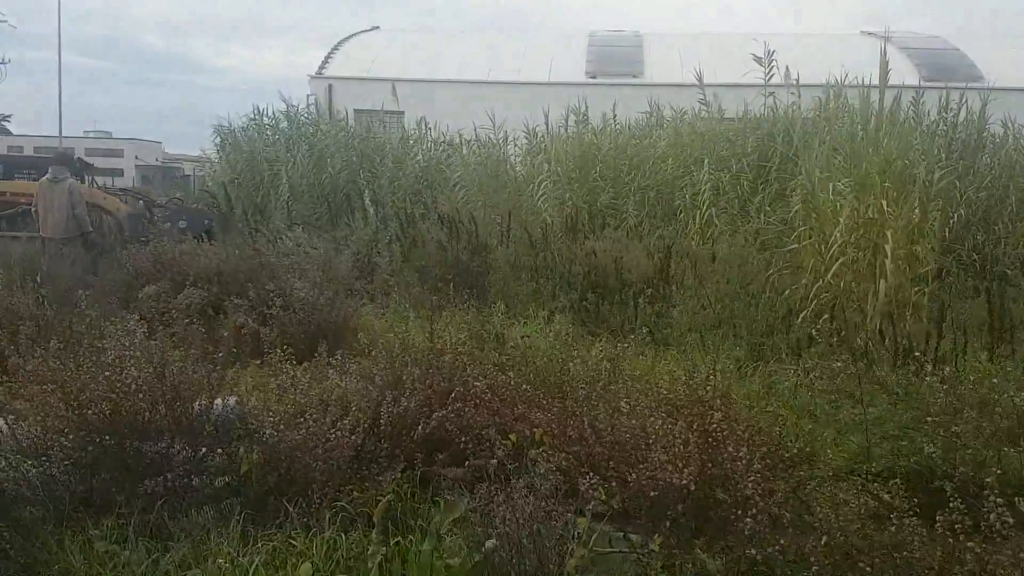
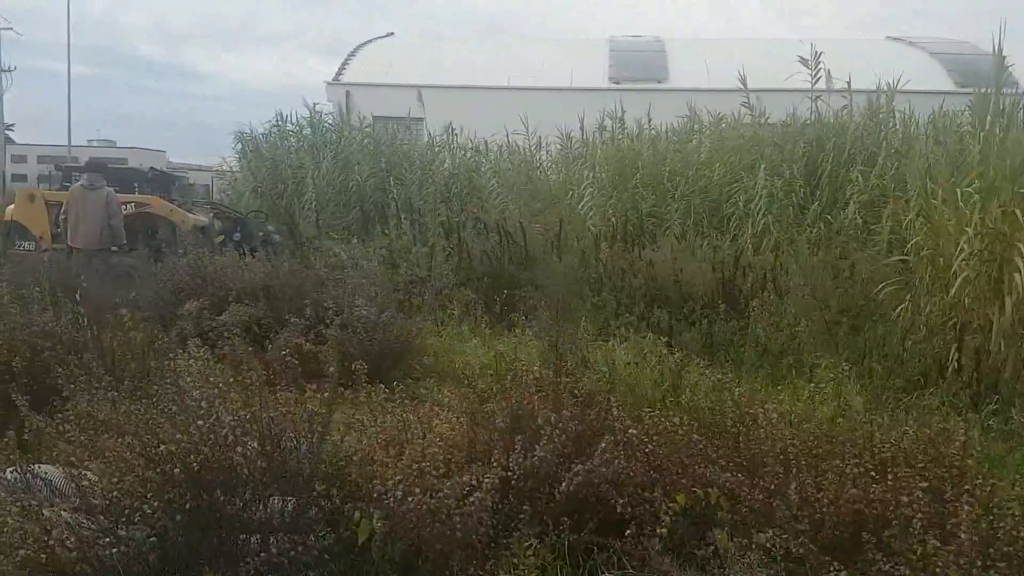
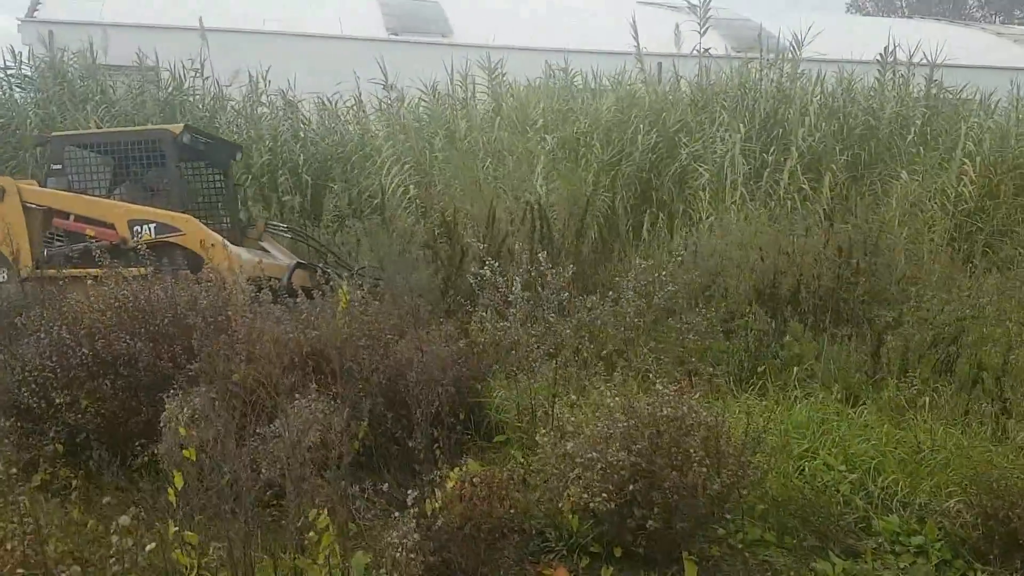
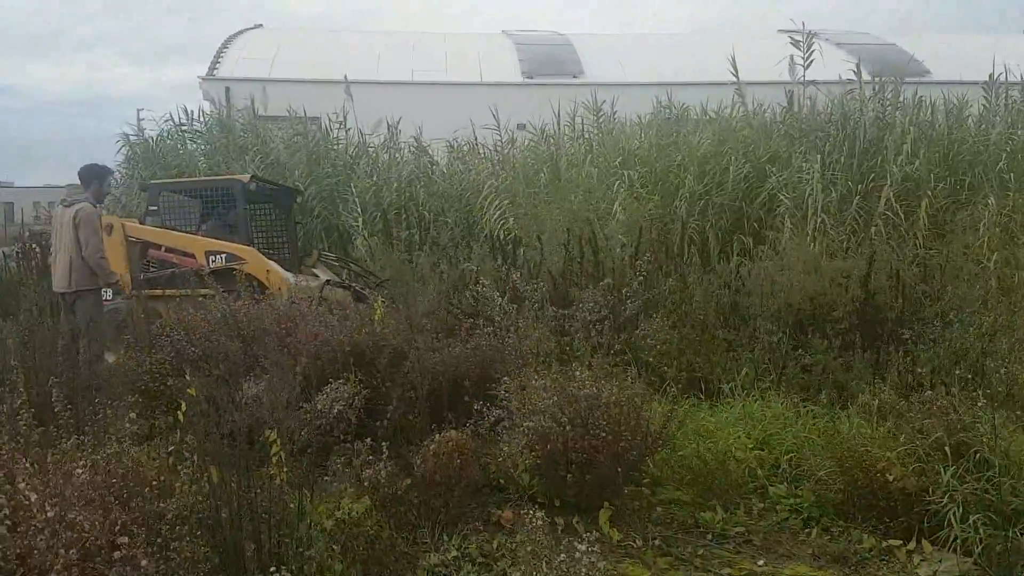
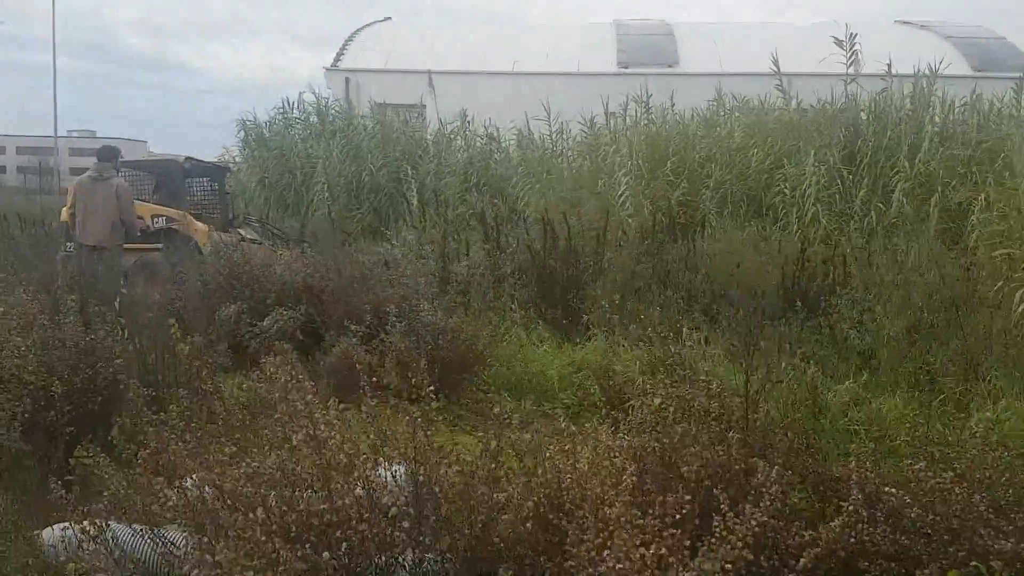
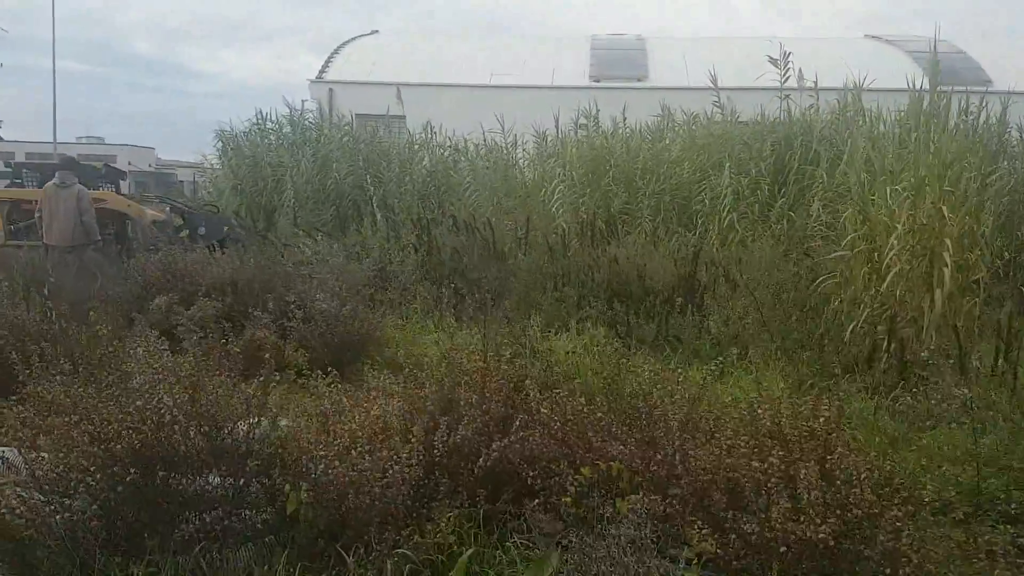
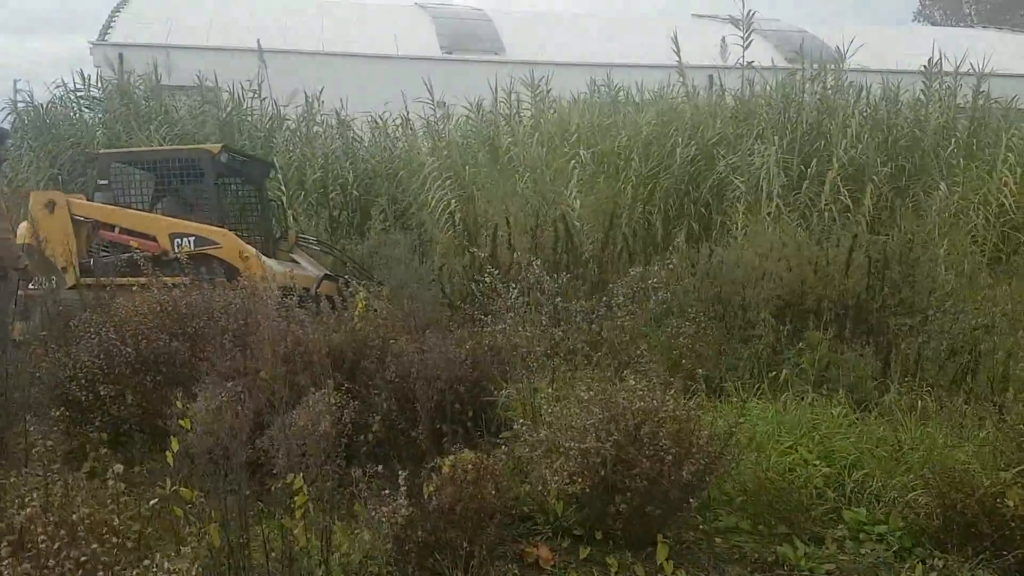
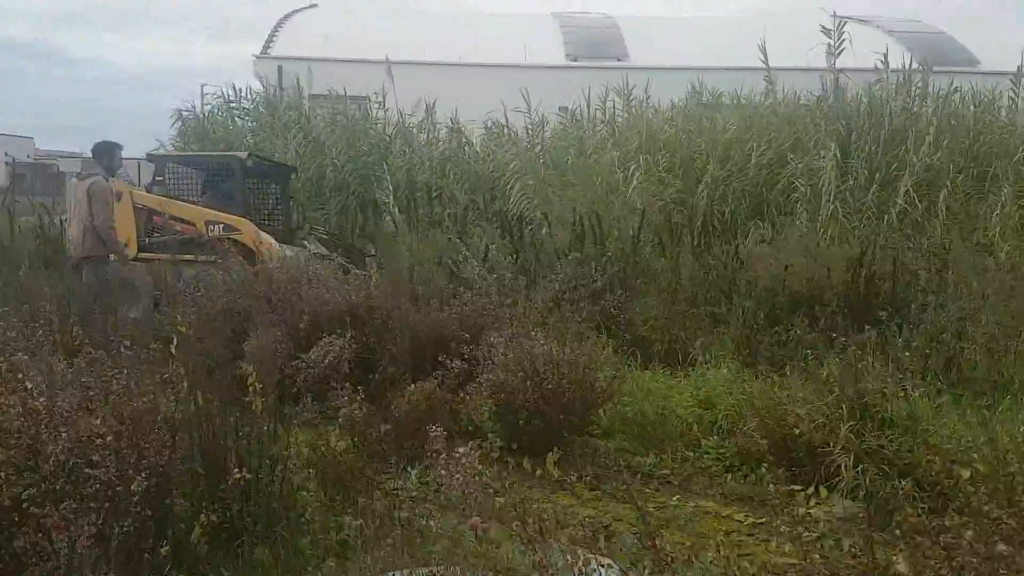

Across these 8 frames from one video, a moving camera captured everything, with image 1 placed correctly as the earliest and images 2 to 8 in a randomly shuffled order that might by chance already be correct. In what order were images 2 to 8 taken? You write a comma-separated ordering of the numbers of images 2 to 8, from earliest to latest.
6, 2, 5, 8, 4, 7, 3
